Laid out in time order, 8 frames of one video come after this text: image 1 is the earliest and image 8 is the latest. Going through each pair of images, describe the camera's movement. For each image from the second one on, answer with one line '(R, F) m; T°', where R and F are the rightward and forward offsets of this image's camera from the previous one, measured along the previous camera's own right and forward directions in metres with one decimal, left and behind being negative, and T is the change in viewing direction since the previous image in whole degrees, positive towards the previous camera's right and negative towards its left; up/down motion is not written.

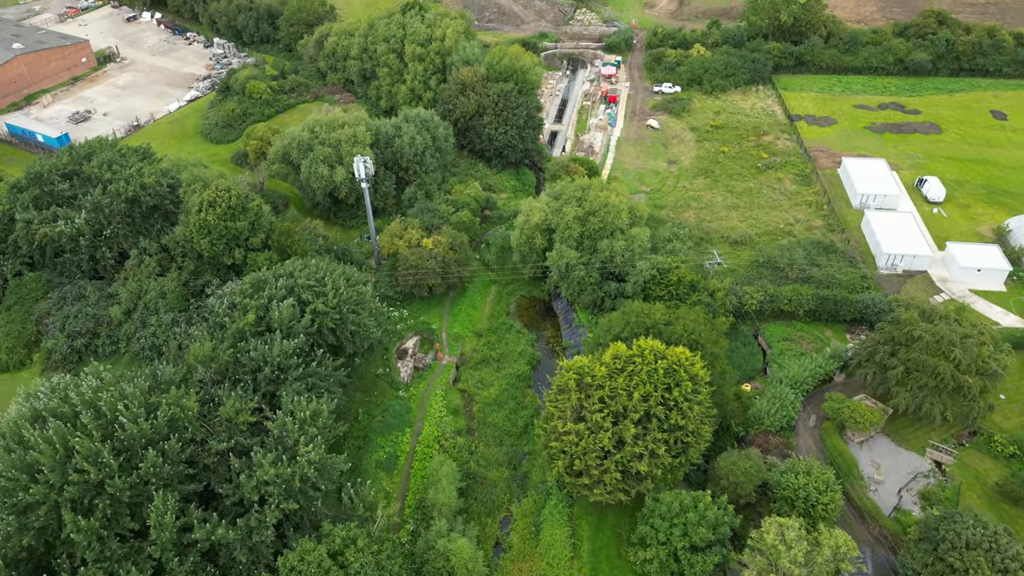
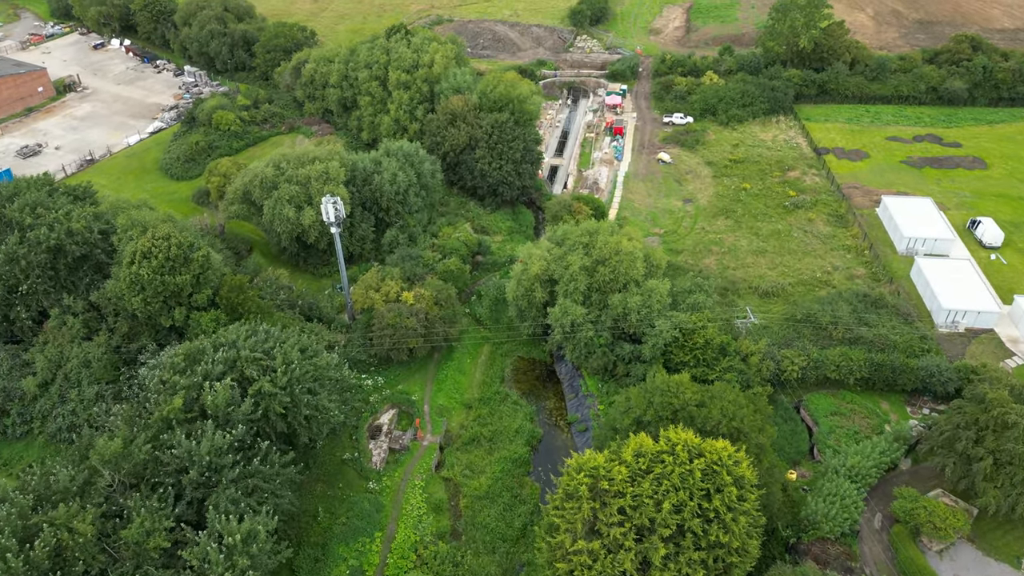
(+0.1, +8.4) m; 0°
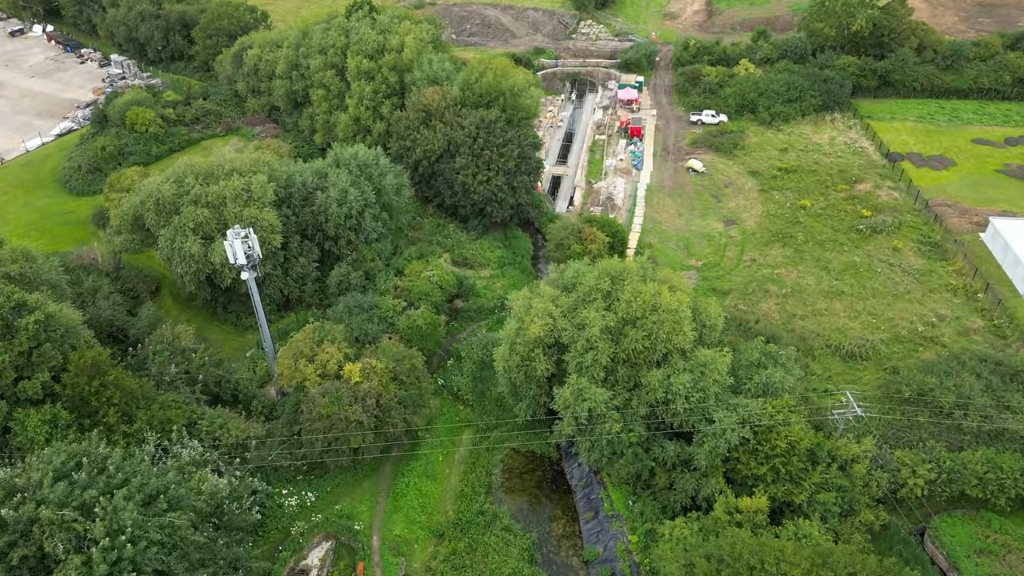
(+0.3, +14.5) m; 0°
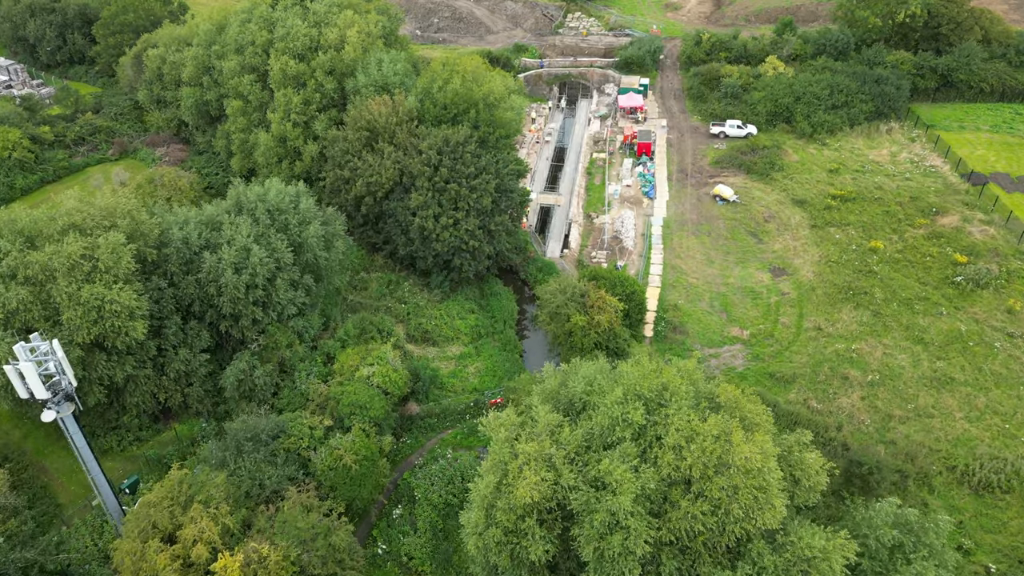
(+0.3, +12.6) m; +1°
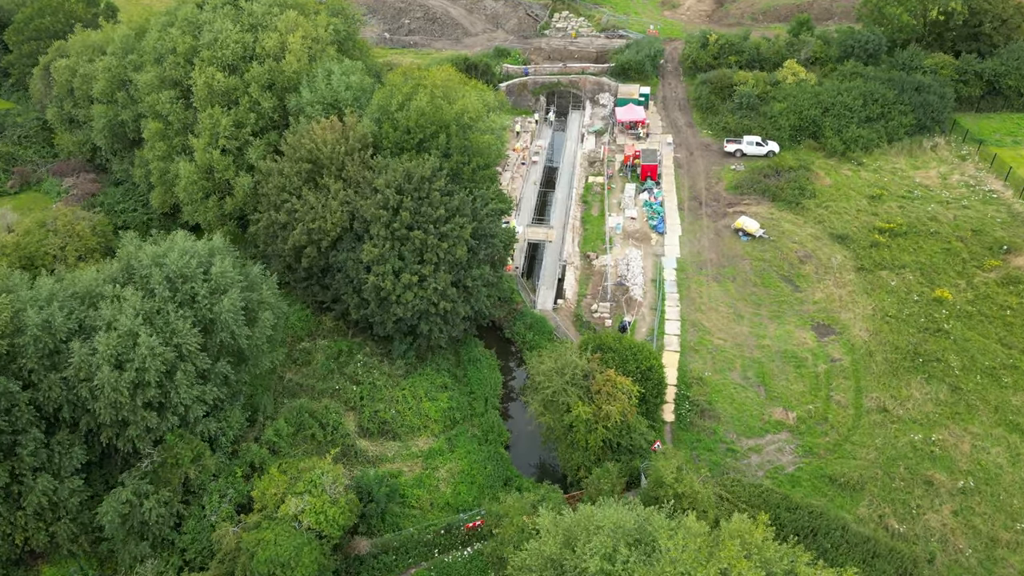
(+0.2, +7.4) m; +1°
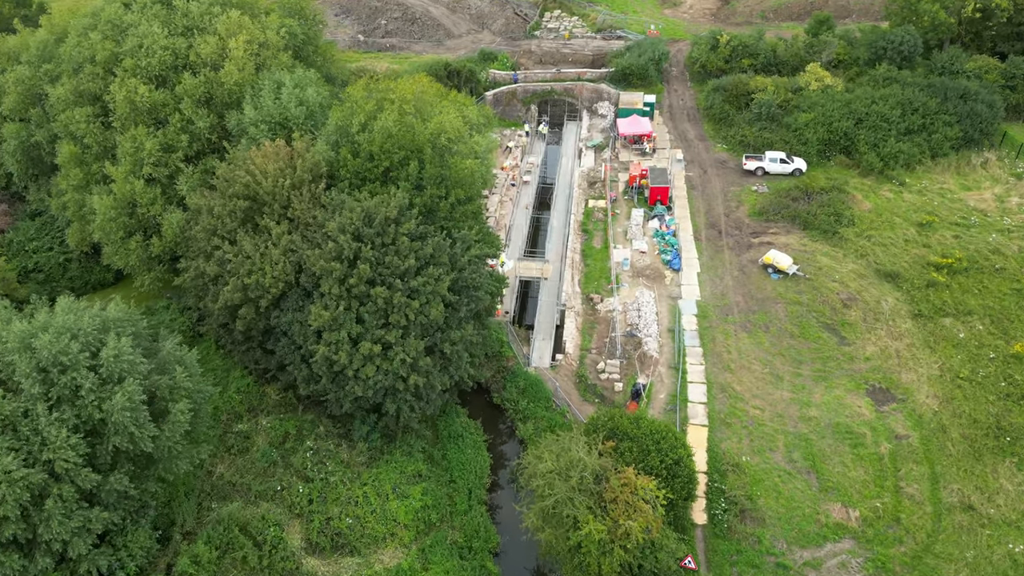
(+0.1, +5.6) m; +1°
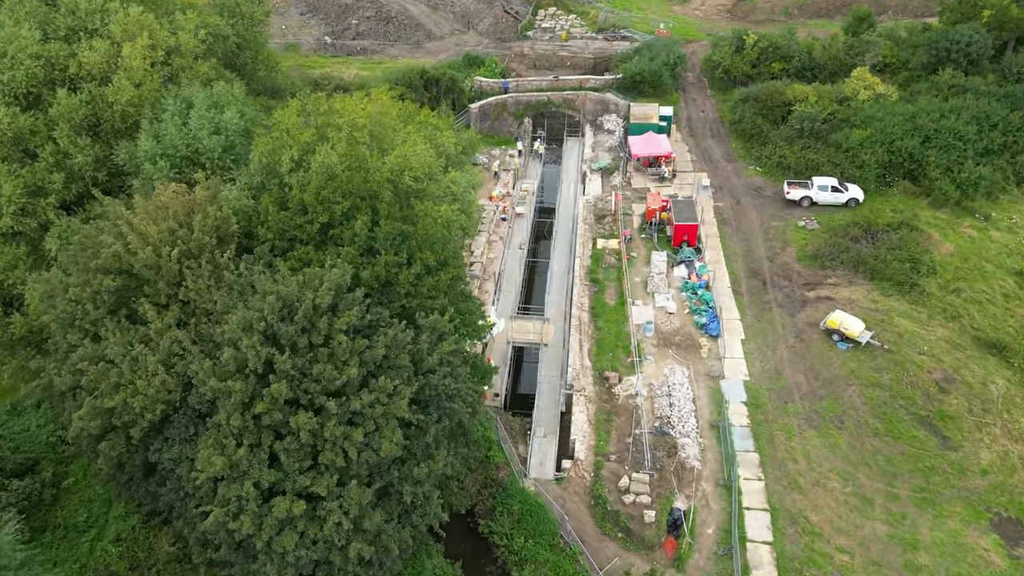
(+0.1, +7.0) m; +1°
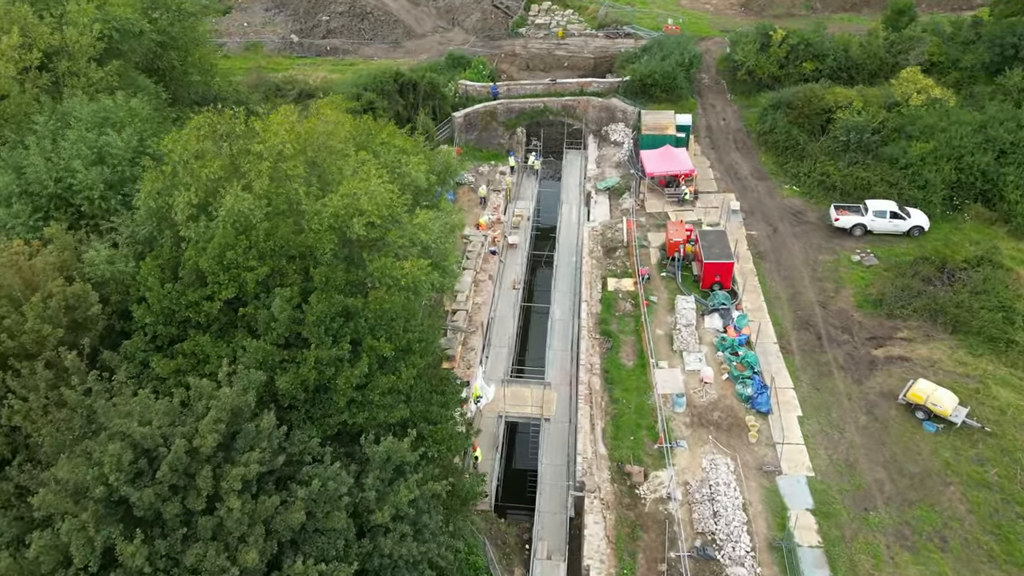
(0.0, +5.3) m; +1°
